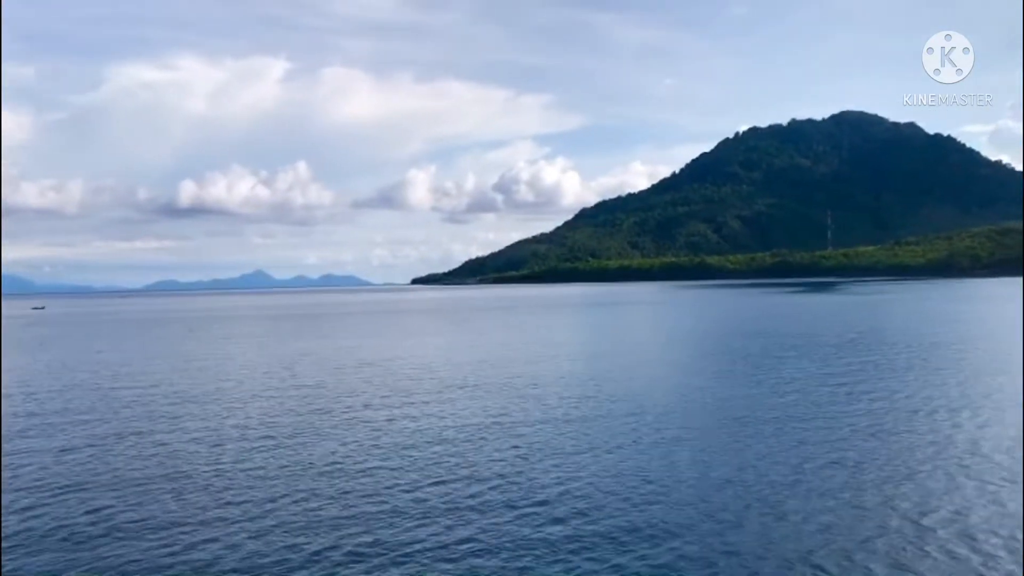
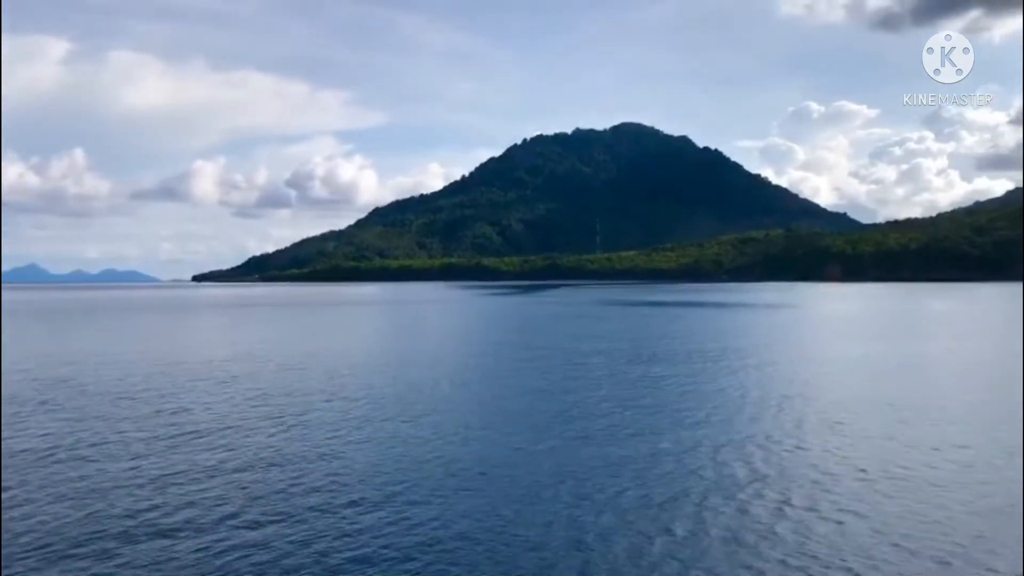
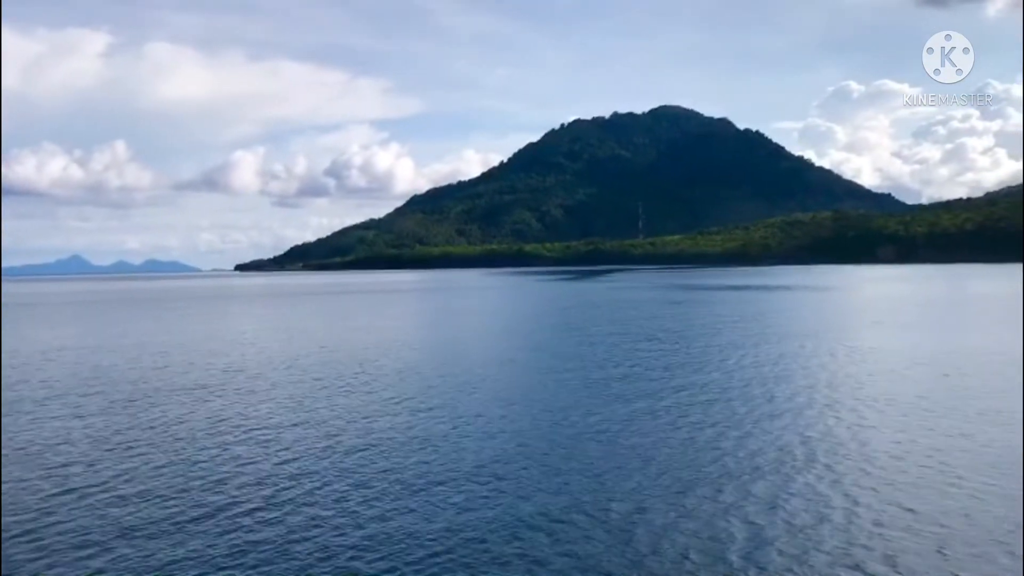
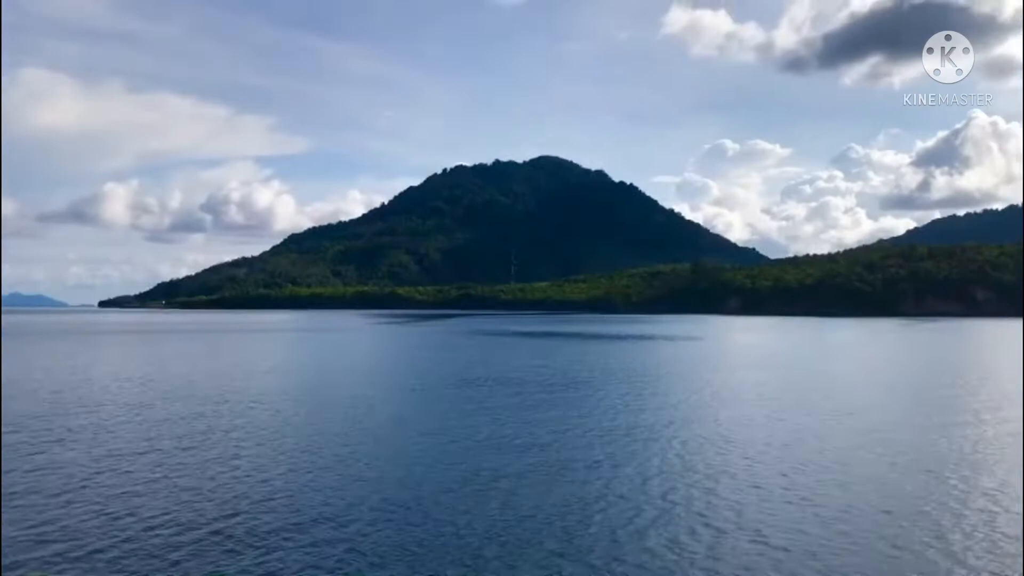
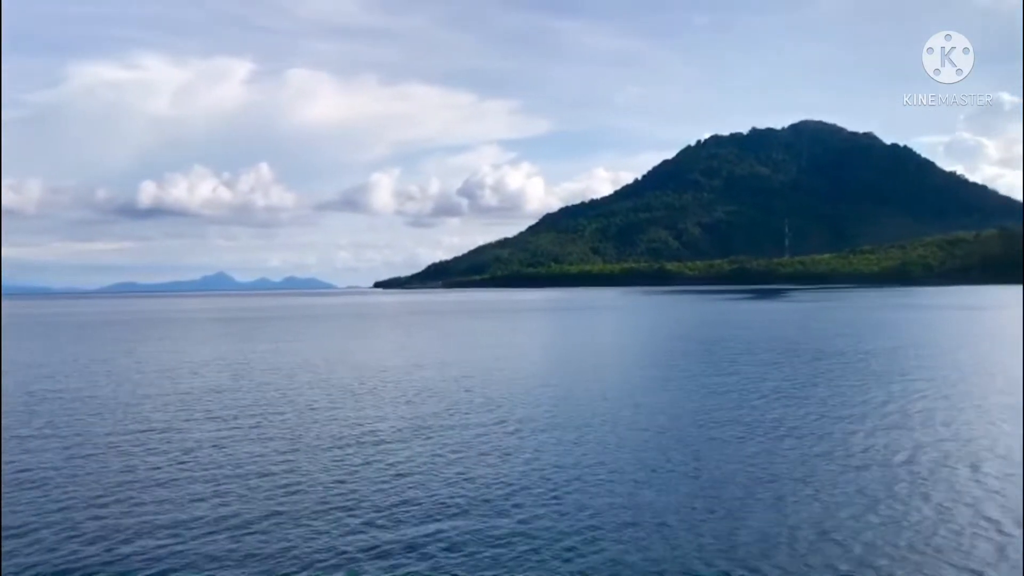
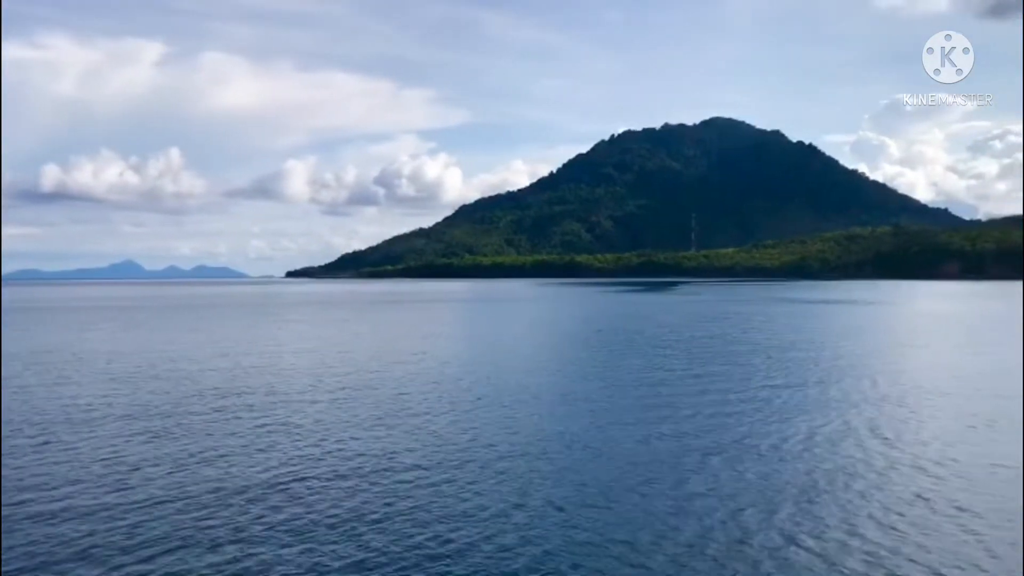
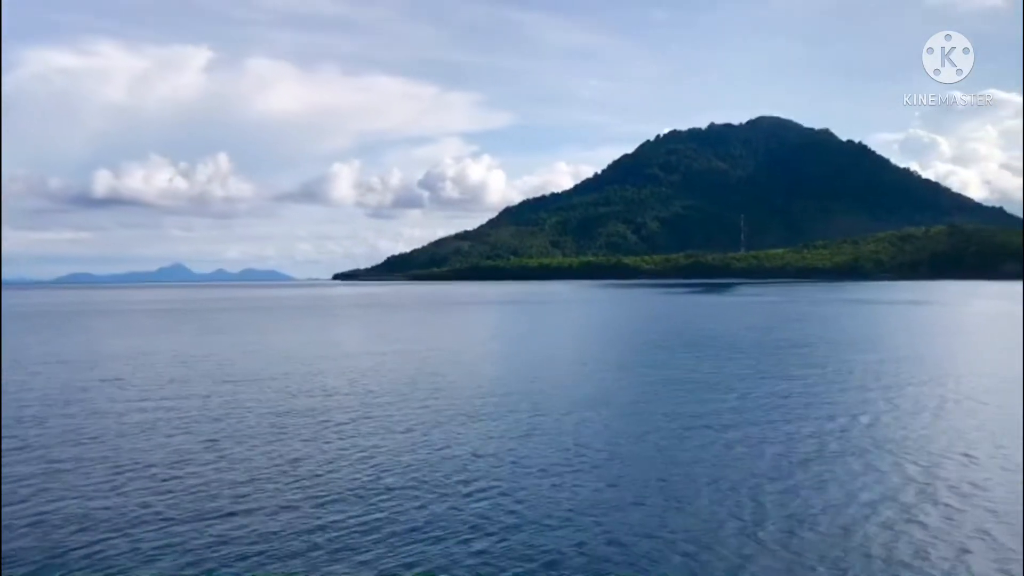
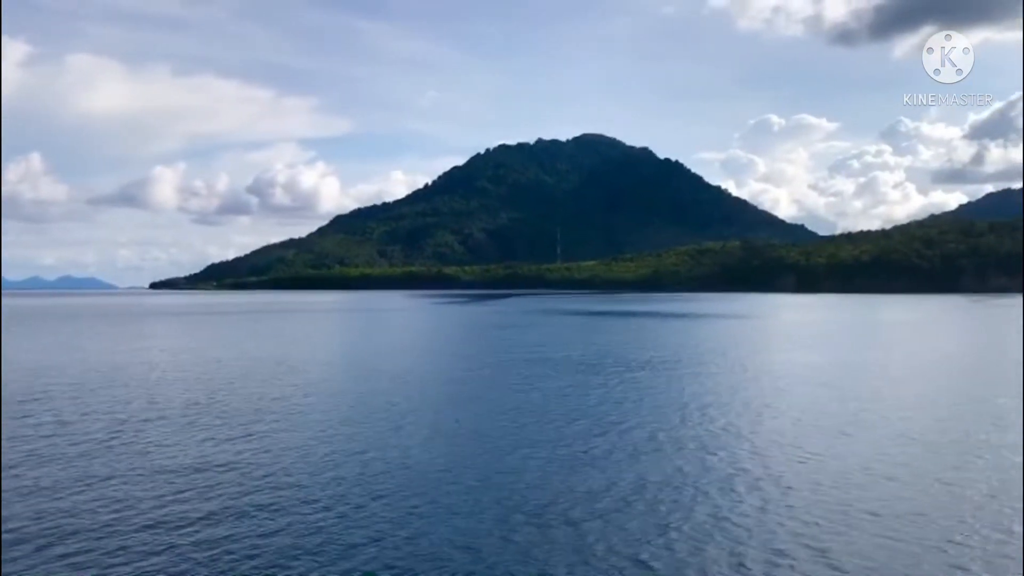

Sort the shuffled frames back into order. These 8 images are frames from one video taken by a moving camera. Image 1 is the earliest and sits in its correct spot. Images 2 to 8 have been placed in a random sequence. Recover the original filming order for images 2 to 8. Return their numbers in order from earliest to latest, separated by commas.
5, 7, 6, 3, 2, 8, 4
